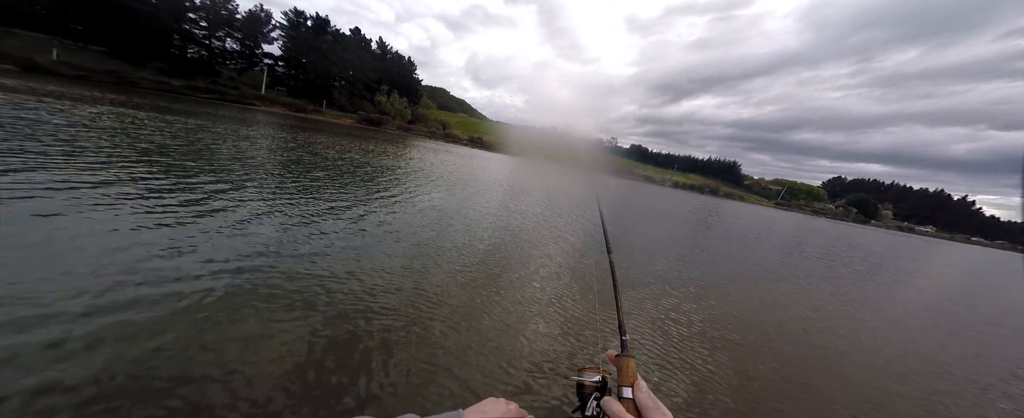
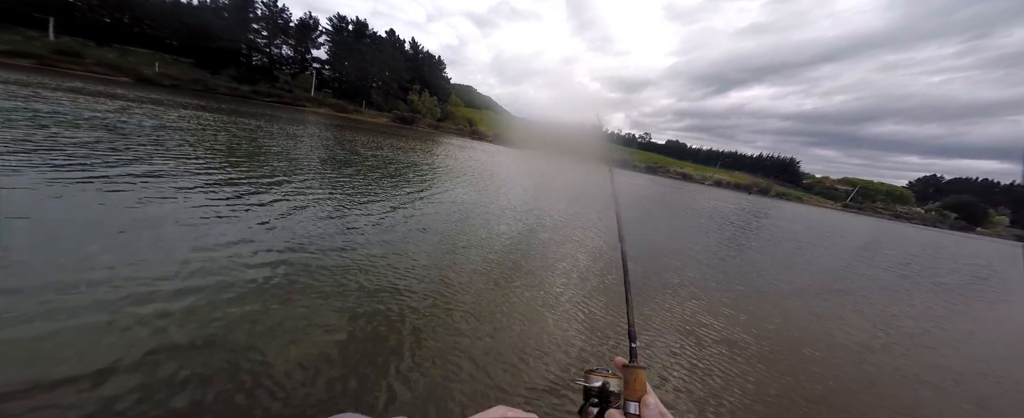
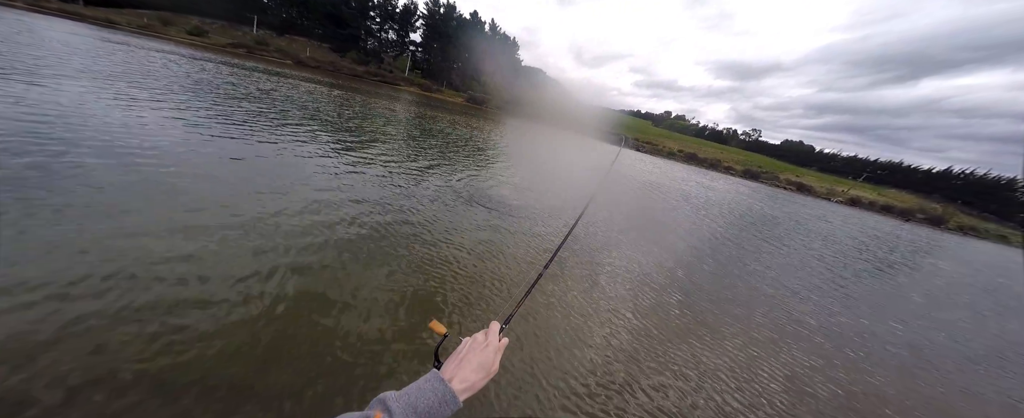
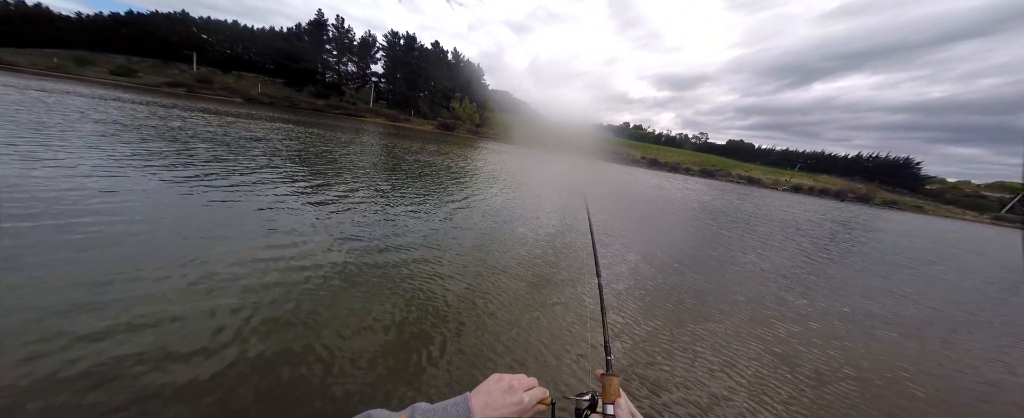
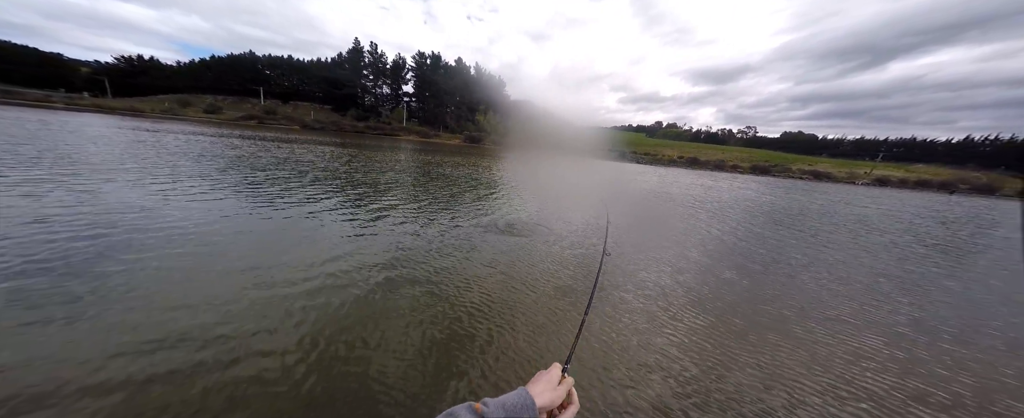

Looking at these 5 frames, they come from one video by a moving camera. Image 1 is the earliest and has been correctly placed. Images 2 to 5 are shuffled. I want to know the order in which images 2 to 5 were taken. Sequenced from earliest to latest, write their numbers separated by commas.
2, 4, 5, 3
